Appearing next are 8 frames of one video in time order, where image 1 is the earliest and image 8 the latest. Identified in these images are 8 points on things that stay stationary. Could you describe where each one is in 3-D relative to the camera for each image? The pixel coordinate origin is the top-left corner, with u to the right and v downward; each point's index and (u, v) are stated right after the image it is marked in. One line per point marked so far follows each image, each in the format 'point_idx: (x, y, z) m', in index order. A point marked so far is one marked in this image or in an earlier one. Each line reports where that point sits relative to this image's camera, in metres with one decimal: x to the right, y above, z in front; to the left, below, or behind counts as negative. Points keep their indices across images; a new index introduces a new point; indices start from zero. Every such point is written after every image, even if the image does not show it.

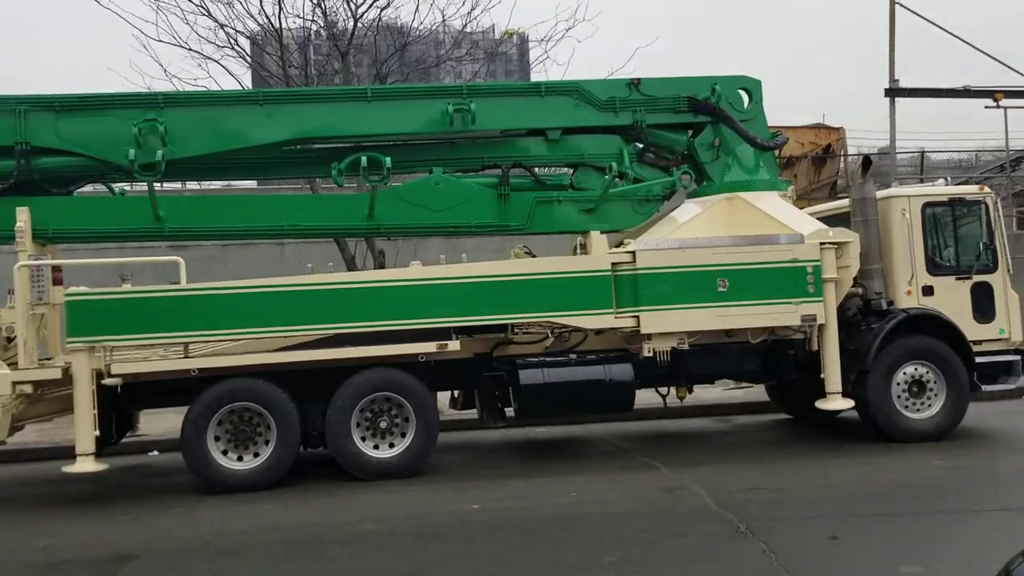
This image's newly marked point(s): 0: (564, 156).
0: (+0.5, +1.3, +9.2) m
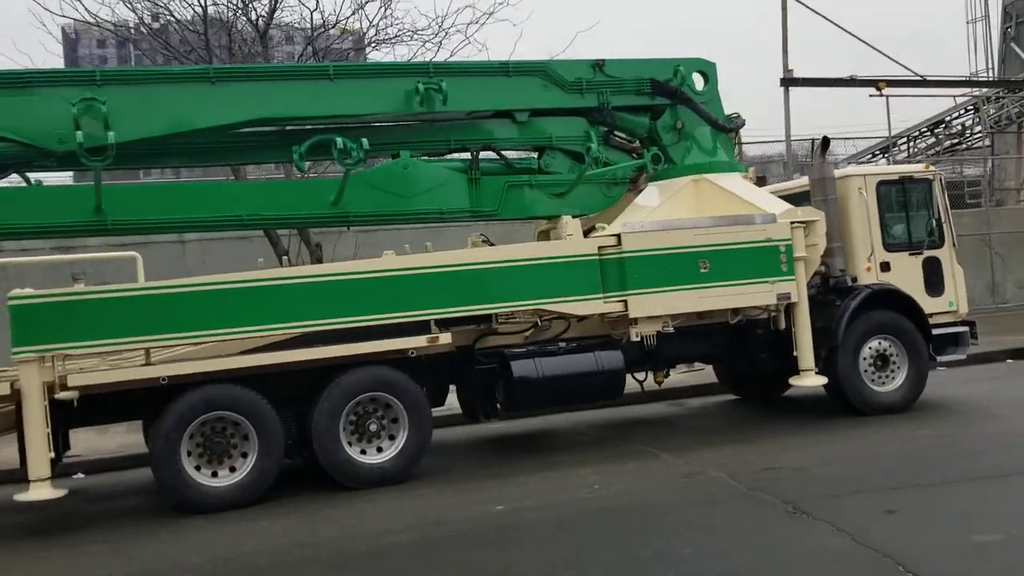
0: (+0.2, +1.5, +8.9) m
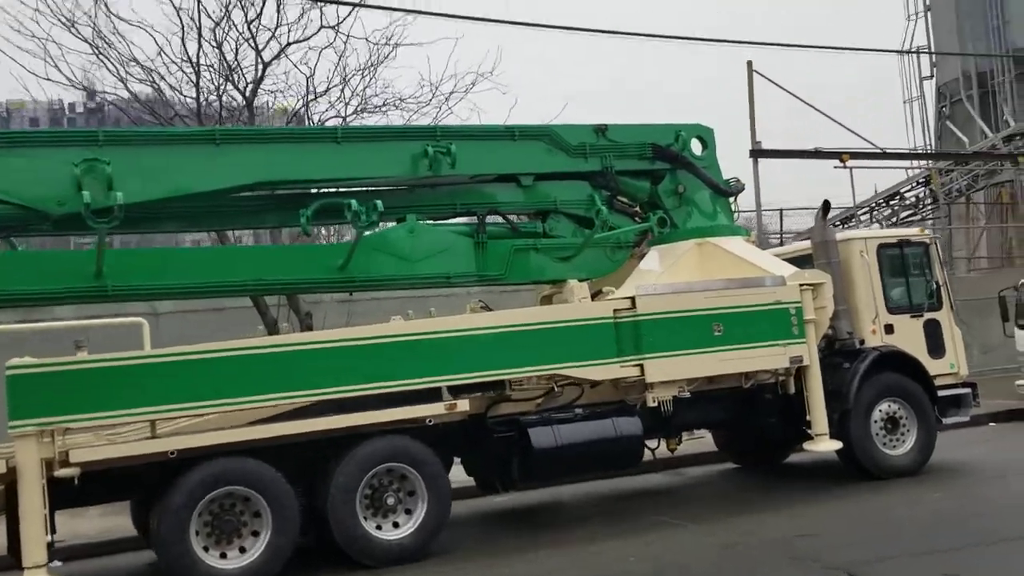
0: (+0.2, +0.8, +8.8) m
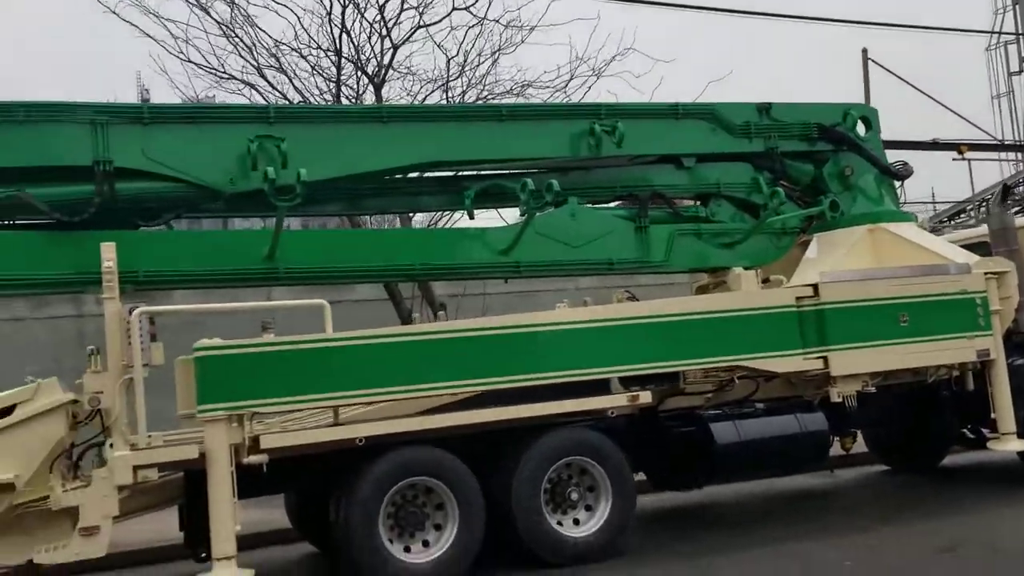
0: (+1.7, +0.9, +8.4) m
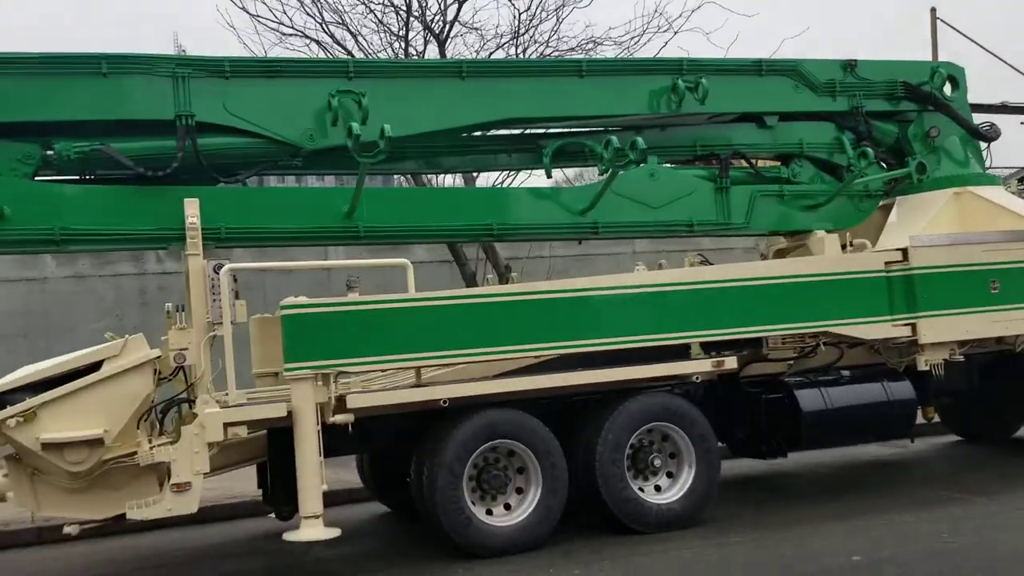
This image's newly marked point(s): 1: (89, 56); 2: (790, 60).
0: (+2.4, +1.3, +8.1) m
1: (-2.7, +1.5, +5.9) m
2: (+2.4, +2.0, +8.1) m
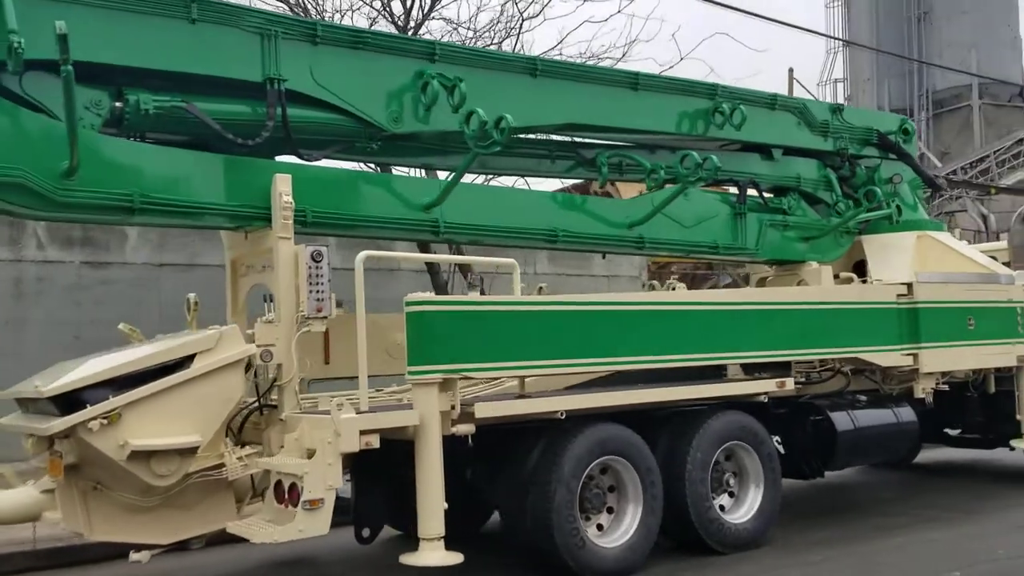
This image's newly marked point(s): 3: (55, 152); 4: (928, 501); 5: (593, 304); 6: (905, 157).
0: (+2.5, +1.0, +8.5) m
1: (-1.8, +1.6, +5.0) m
2: (+2.6, +1.7, +8.5) m
3: (-2.3, +0.7, +4.6) m
4: (+3.8, -1.9, +8.3) m
5: (+0.5, -0.1, +5.8) m
6: (+4.0, +1.3, +9.3) m
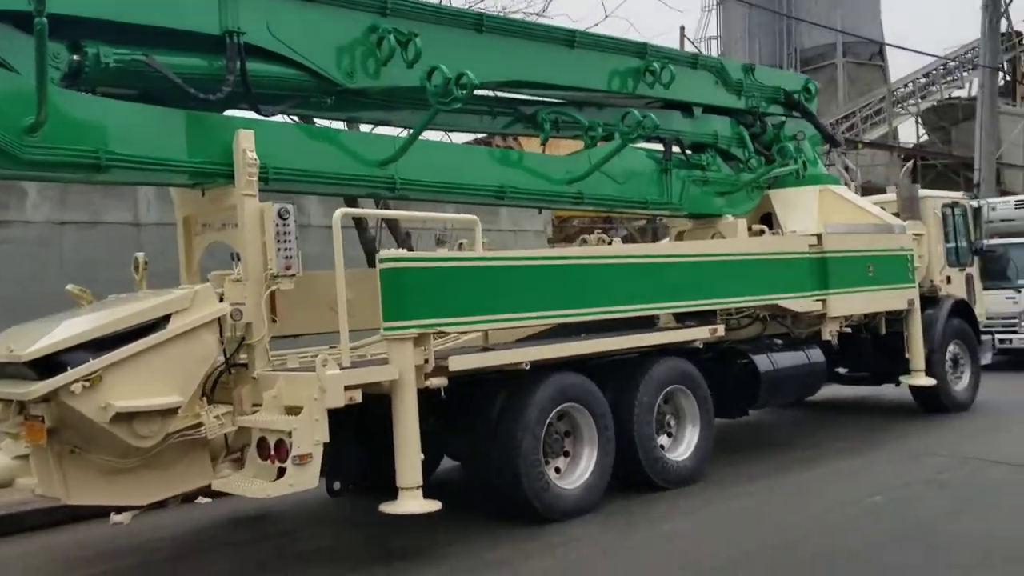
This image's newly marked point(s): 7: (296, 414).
0: (+1.8, +1.5, +8.9) m
1: (-2.0, +1.8, +4.9) m
2: (+1.9, +2.2, +8.9) m
3: (-2.4, +0.9, +4.4) m
4: (+3.1, -1.4, +9.0) m
5: (+0.2, +0.2, +6.1) m
6: (+3.2, +1.8, +9.8) m
7: (-1.1, -0.7, +4.8) m
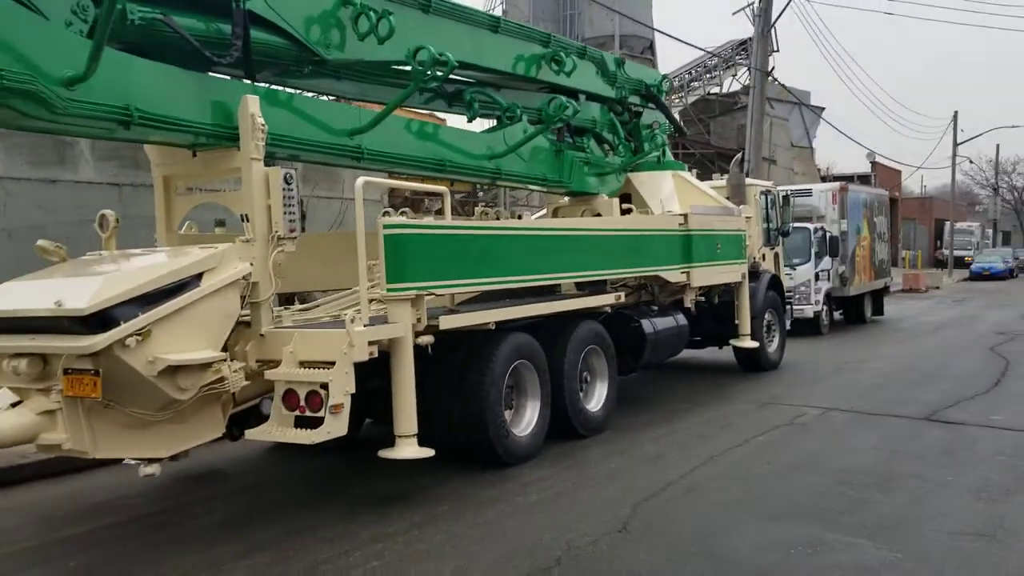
0: (+0.8, +1.8, +9.7) m
1: (-1.9, +2.0, +4.9) m
2: (+0.9, +2.5, +9.8) m
3: (-2.2, +1.1, +4.4) m
4: (+1.9, -1.2, +10.3) m
5: (-0.1, +0.4, +6.7) m
6: (+1.8, +2.2, +11.0) m
7: (-1.1, -0.4, +5.1) m
